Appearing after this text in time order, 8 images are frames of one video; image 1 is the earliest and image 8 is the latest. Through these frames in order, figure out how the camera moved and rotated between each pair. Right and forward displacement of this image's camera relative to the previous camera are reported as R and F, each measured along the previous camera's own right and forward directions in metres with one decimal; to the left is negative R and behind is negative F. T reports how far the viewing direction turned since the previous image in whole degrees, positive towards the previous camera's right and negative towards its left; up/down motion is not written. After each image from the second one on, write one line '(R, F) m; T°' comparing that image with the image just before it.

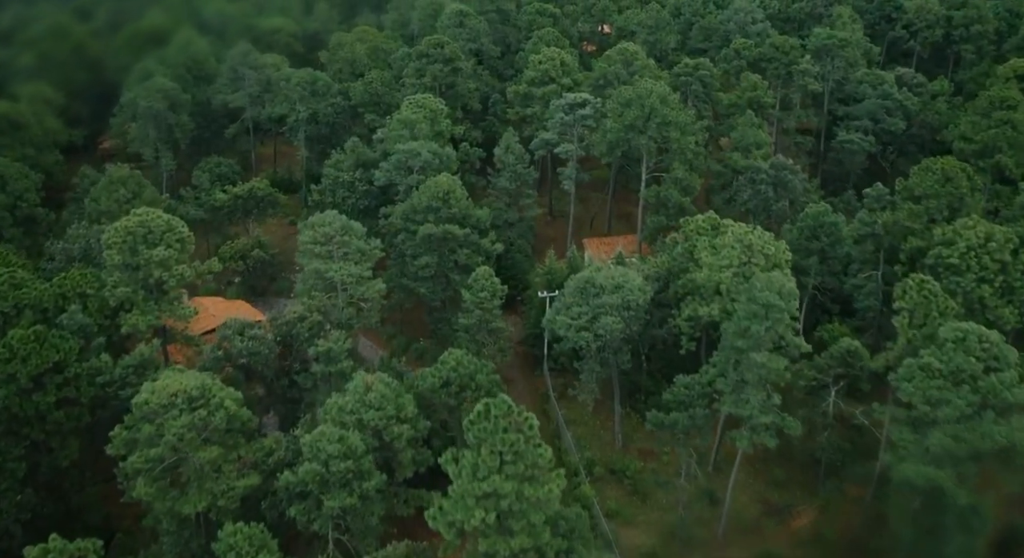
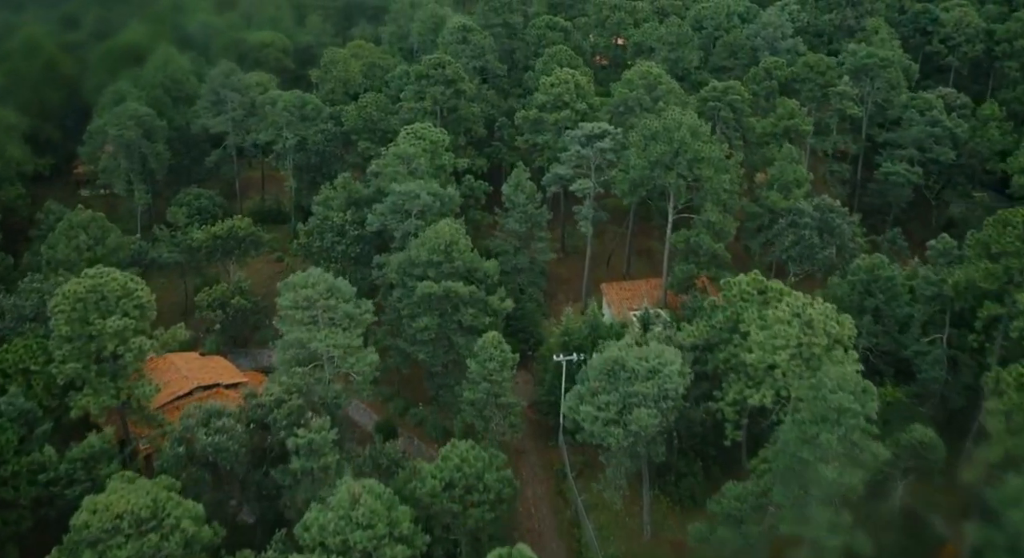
(-0.4, +5.7) m; 0°
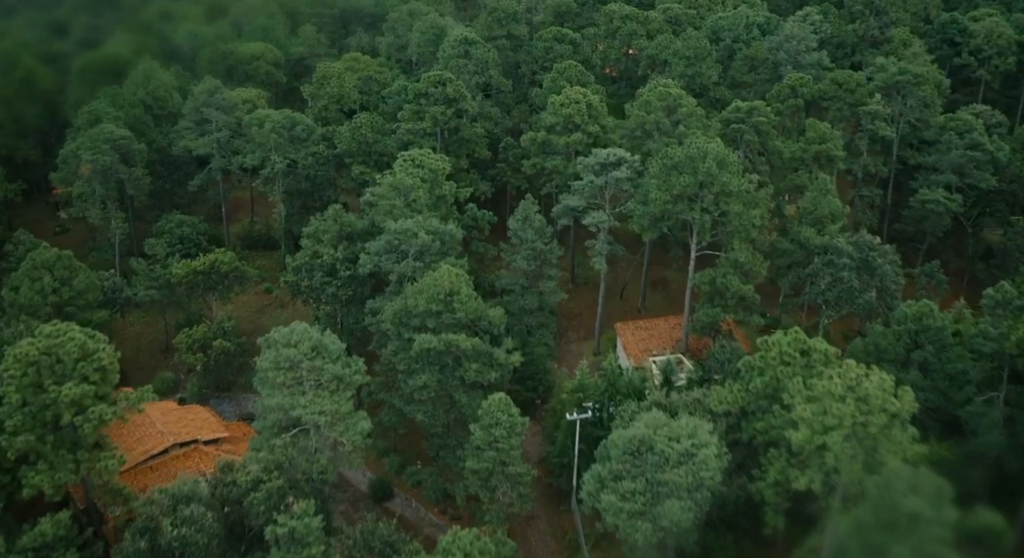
(-0.3, +4.0) m; 0°
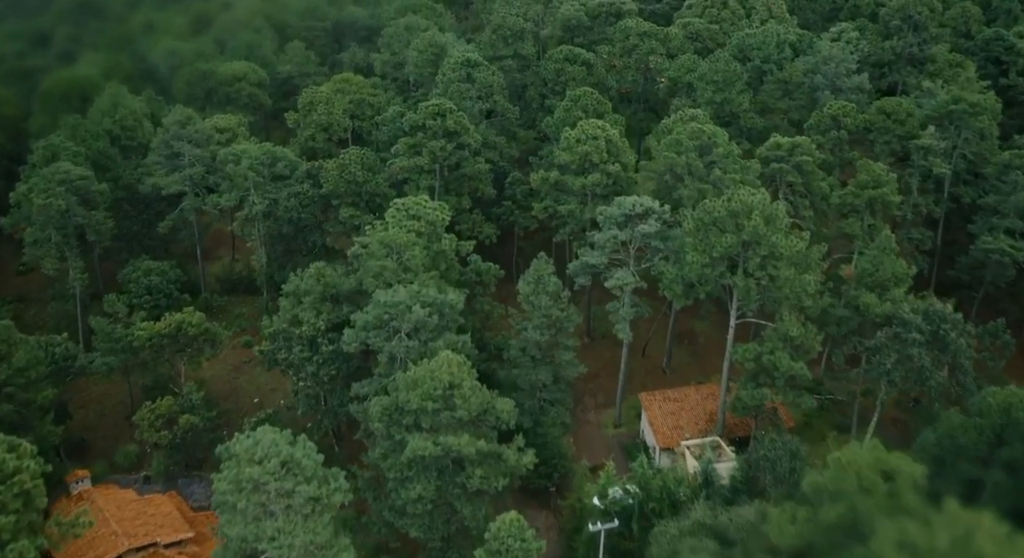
(-0.3, +5.8) m; 0°
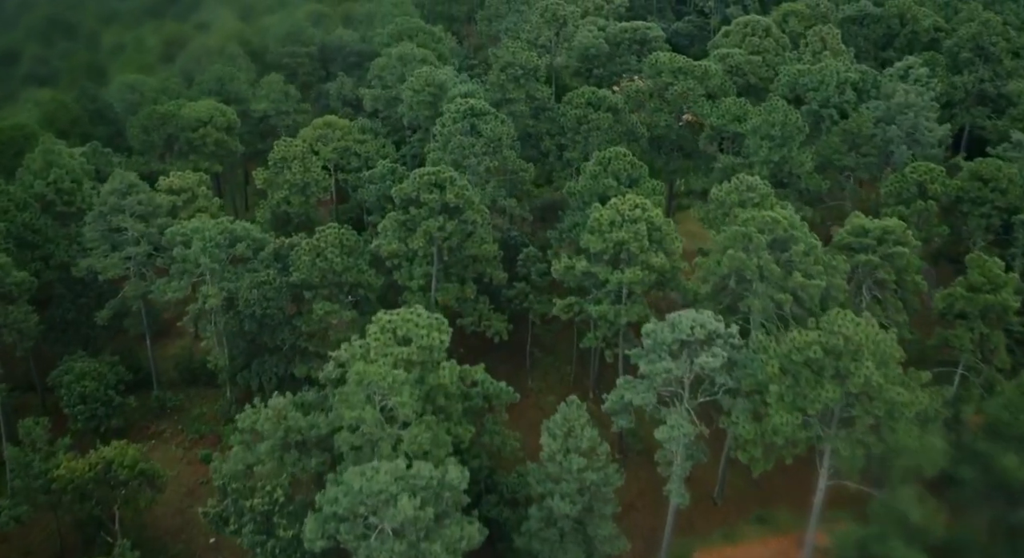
(-0.6, +8.8) m; 0°
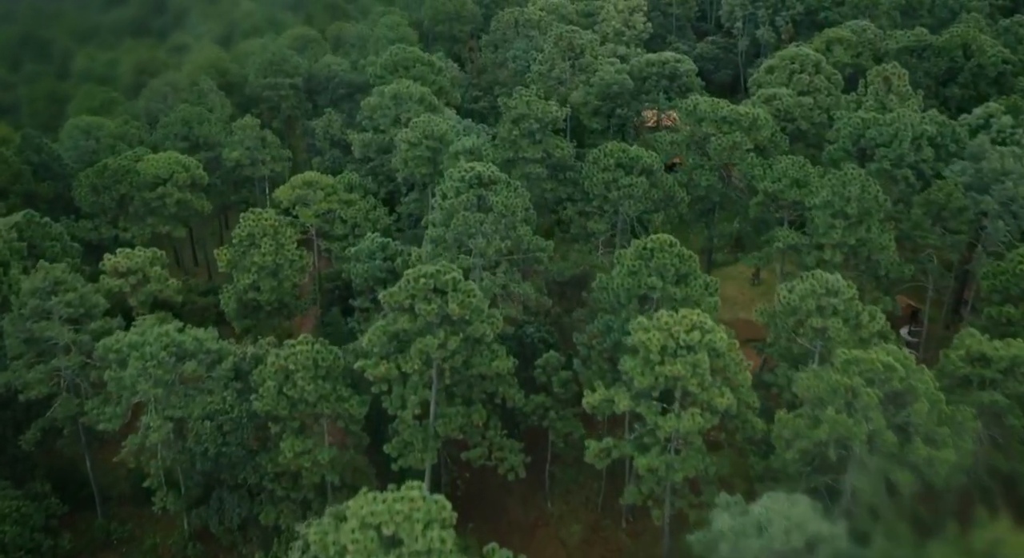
(-0.6, +7.7) m; 0°
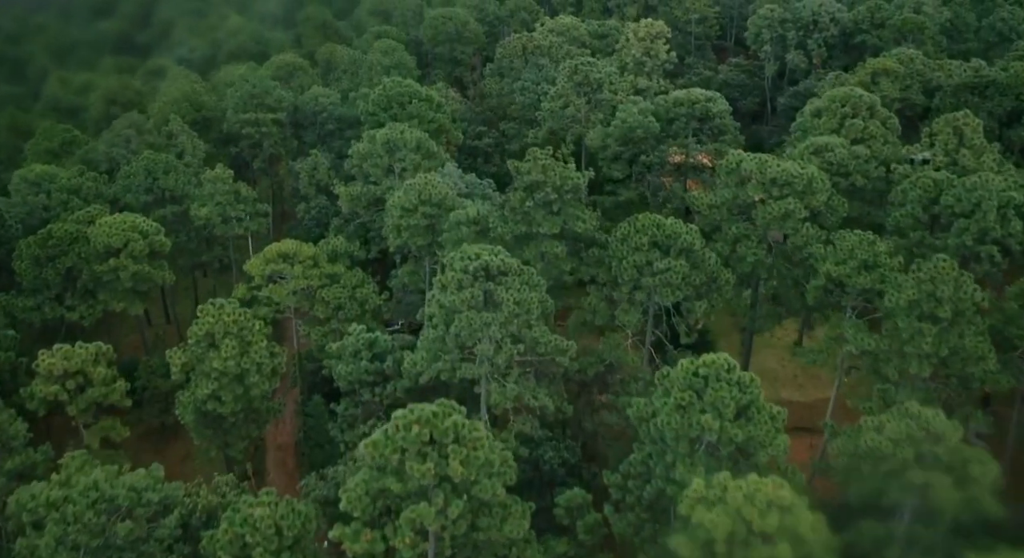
(-0.4, +6.4) m; 0°
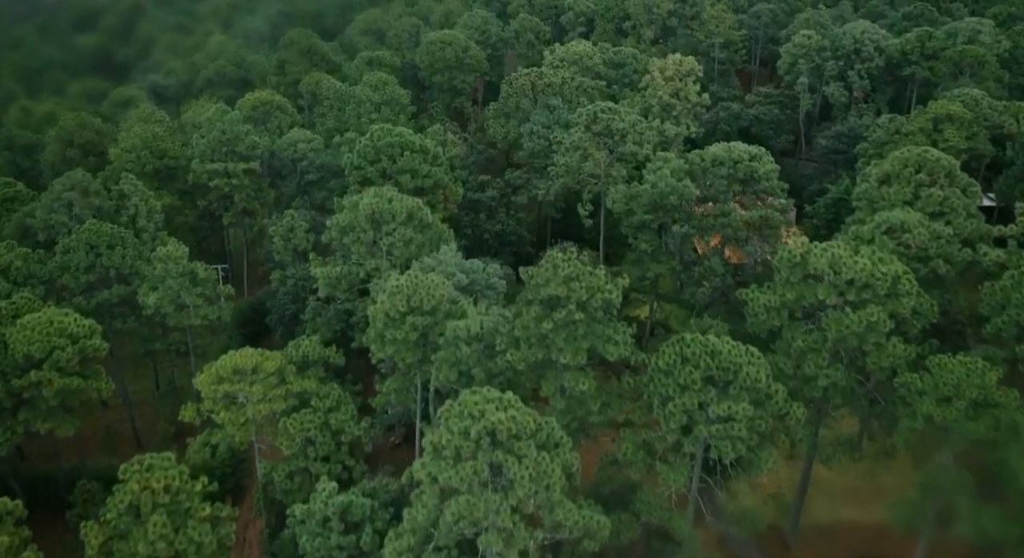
(-0.3, +7.1) m; 0°
